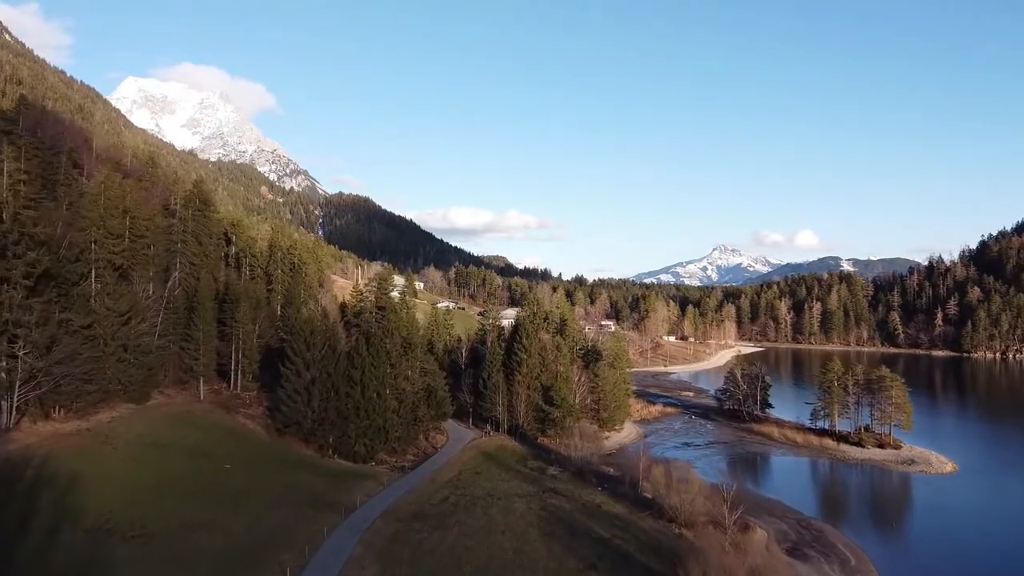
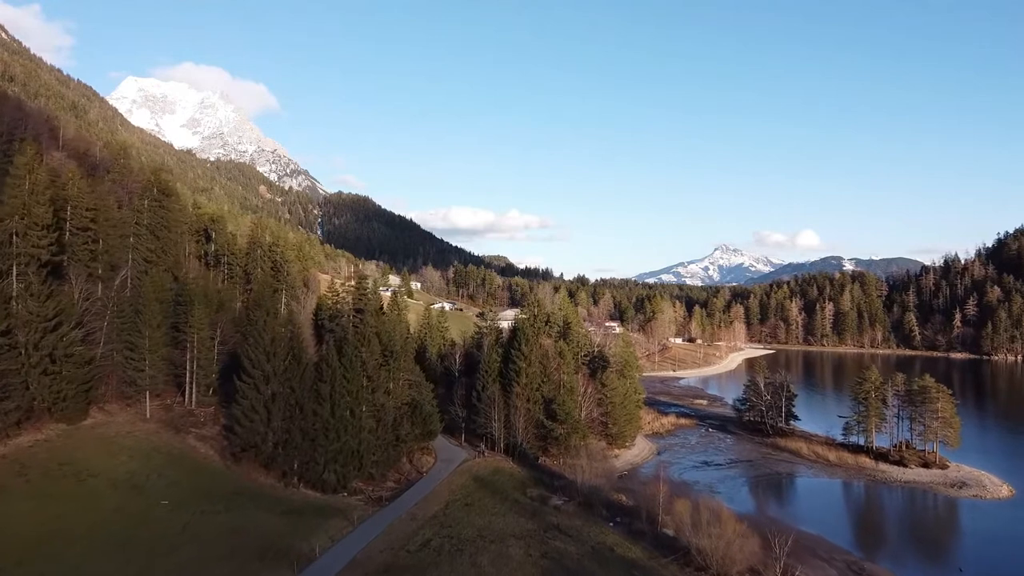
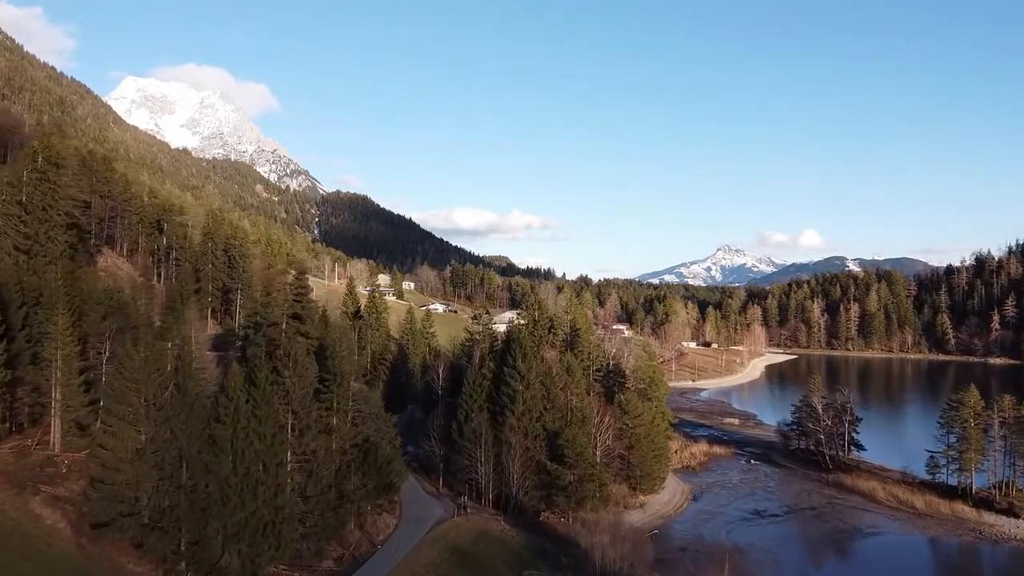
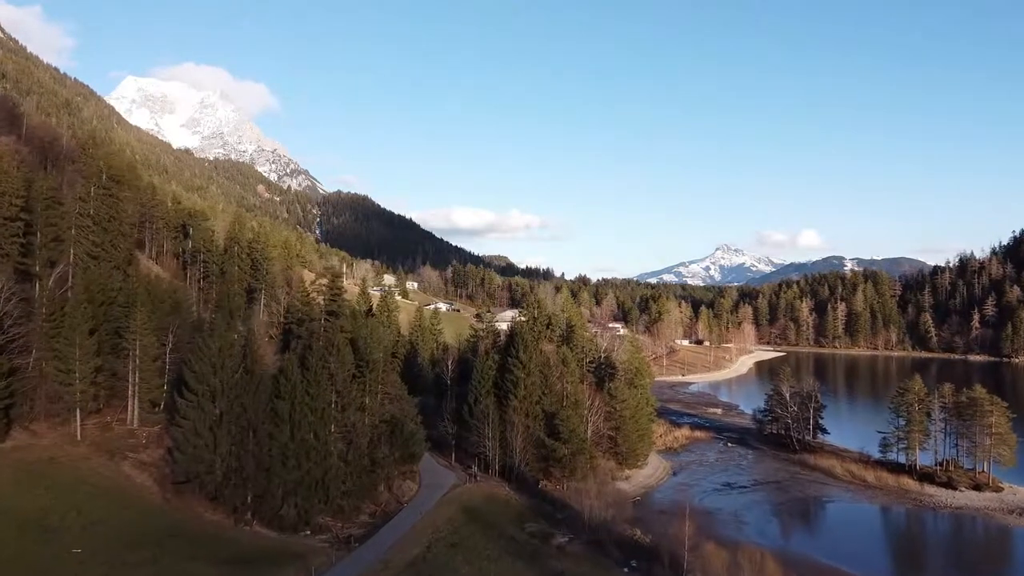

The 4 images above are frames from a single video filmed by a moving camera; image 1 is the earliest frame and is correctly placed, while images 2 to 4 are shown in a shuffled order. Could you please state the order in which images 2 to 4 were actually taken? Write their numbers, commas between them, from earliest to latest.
2, 4, 3
